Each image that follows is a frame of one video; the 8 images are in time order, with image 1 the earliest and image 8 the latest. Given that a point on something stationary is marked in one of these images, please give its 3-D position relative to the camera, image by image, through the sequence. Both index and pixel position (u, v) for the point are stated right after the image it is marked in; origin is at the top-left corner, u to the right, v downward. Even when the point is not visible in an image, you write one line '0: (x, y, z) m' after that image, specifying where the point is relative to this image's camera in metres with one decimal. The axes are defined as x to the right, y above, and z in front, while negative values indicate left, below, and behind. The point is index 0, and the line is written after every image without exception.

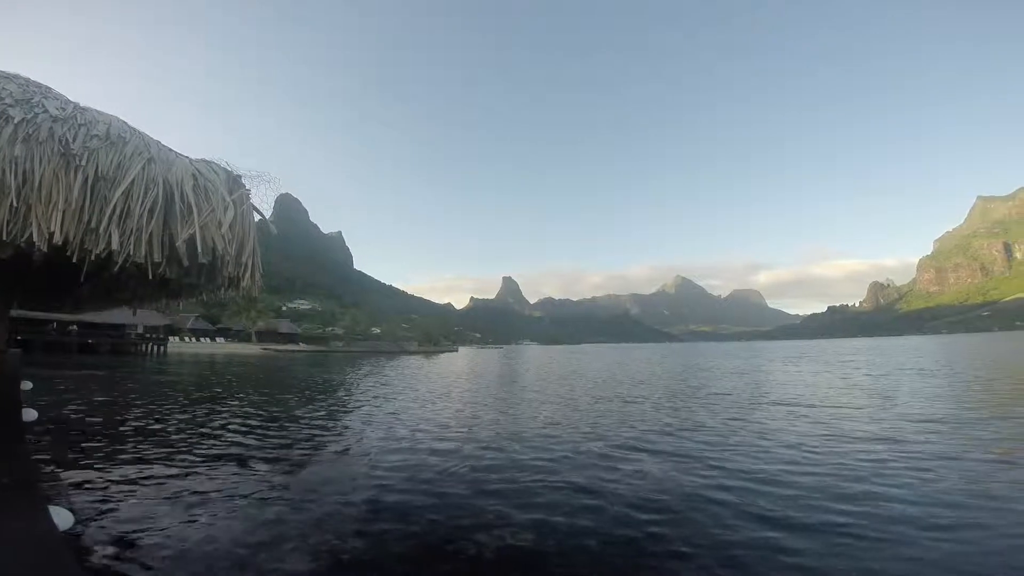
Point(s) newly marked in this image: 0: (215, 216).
0: (-3.0, +0.7, +5.3) m
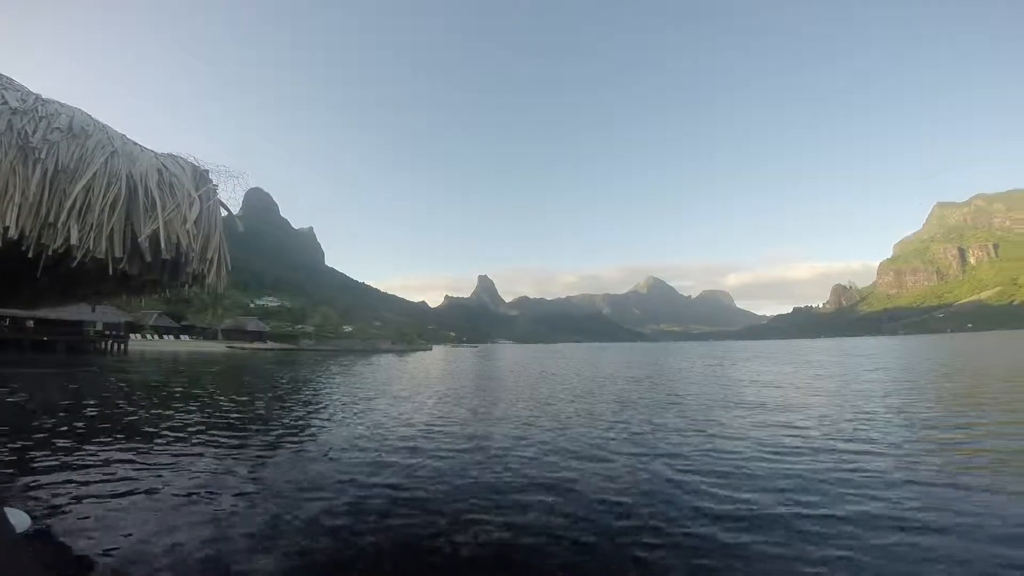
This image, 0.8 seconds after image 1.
0: (-3.3, +0.8, +5.2) m
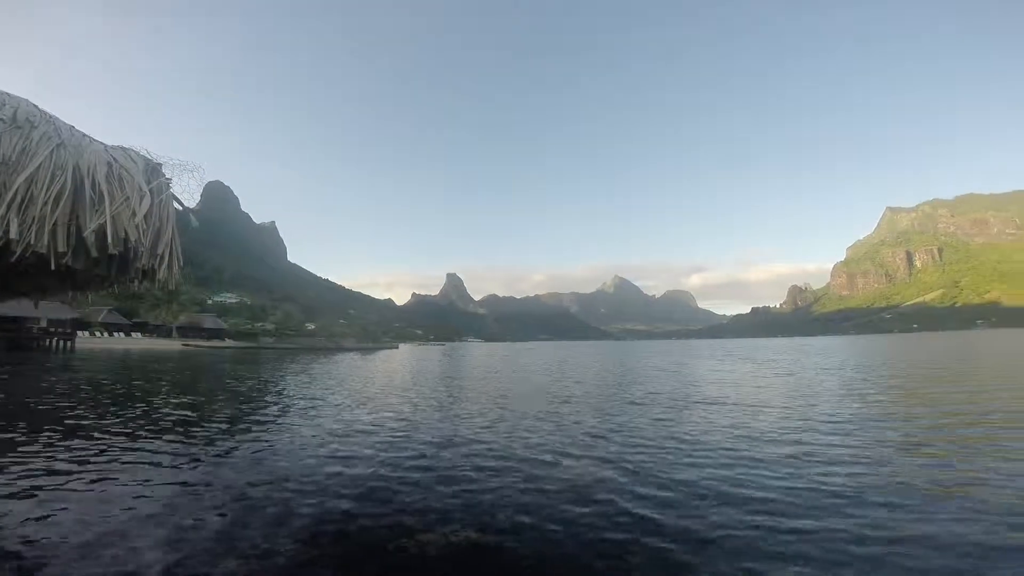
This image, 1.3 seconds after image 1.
0: (-3.7, +0.8, +5.0) m
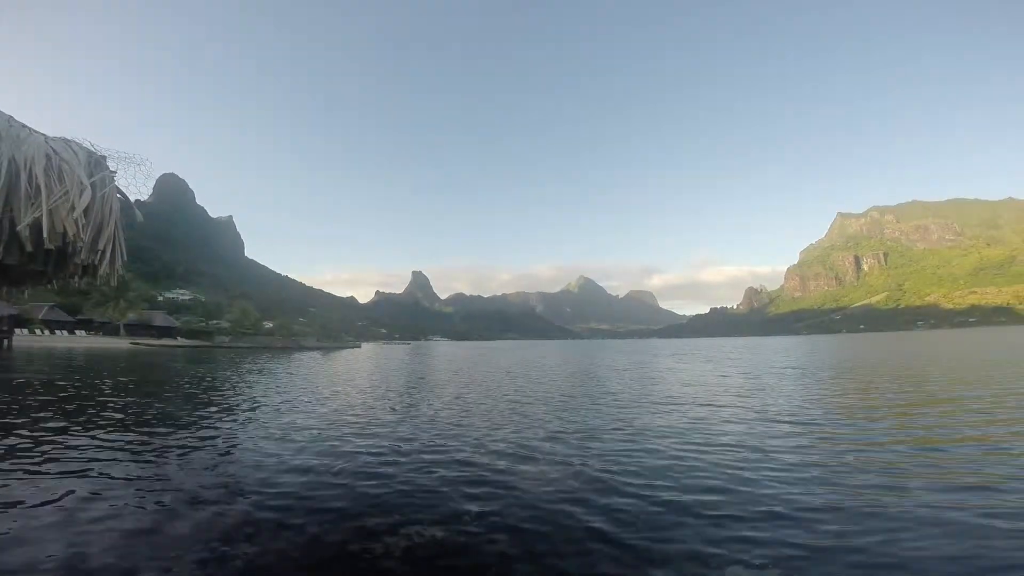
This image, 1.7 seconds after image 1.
0: (-3.8, +0.8, +4.5) m
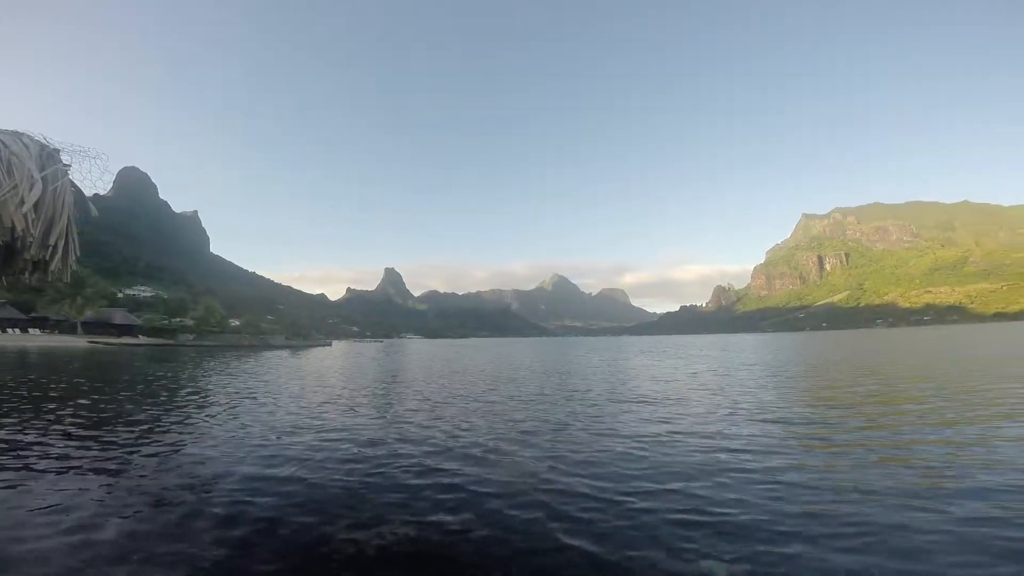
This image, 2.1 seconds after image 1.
0: (-2.7, +1.1, +4.0) m
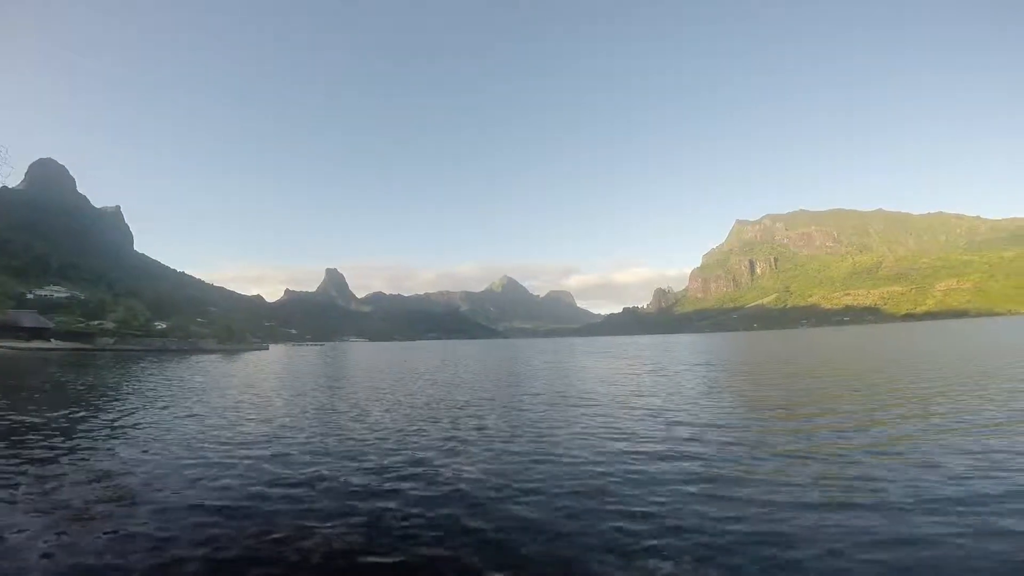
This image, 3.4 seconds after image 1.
0: (-1.9, +1.0, +2.5) m
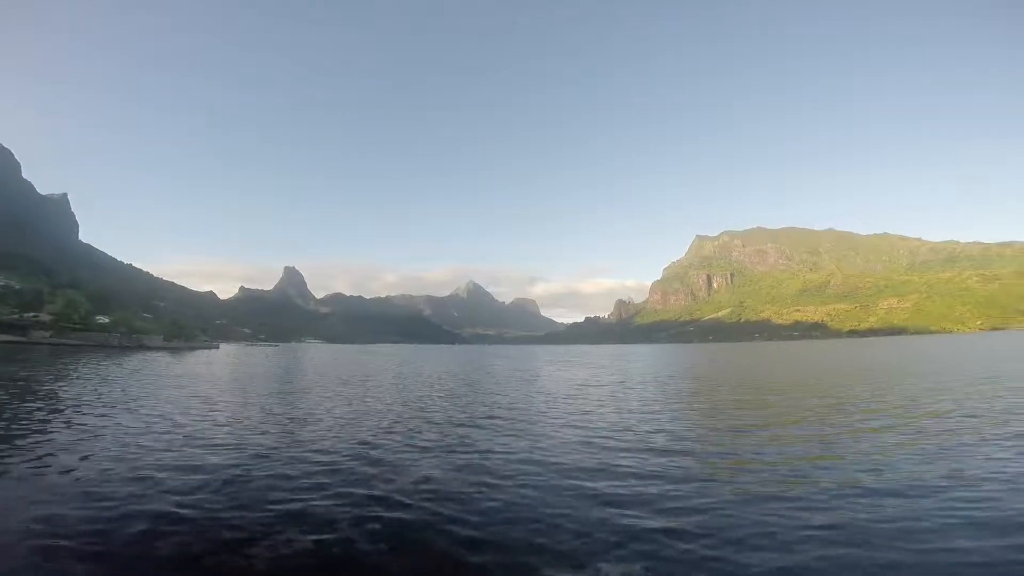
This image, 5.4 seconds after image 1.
0: (+0.5, +1.2, -2.8) m
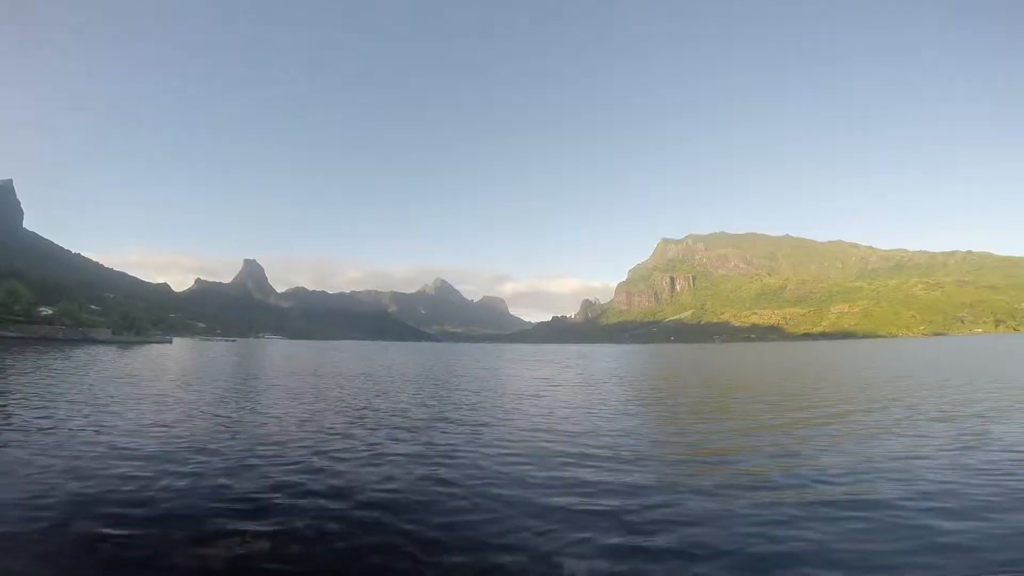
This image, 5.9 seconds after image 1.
0: (+1.9, +1.4, -5.4) m
